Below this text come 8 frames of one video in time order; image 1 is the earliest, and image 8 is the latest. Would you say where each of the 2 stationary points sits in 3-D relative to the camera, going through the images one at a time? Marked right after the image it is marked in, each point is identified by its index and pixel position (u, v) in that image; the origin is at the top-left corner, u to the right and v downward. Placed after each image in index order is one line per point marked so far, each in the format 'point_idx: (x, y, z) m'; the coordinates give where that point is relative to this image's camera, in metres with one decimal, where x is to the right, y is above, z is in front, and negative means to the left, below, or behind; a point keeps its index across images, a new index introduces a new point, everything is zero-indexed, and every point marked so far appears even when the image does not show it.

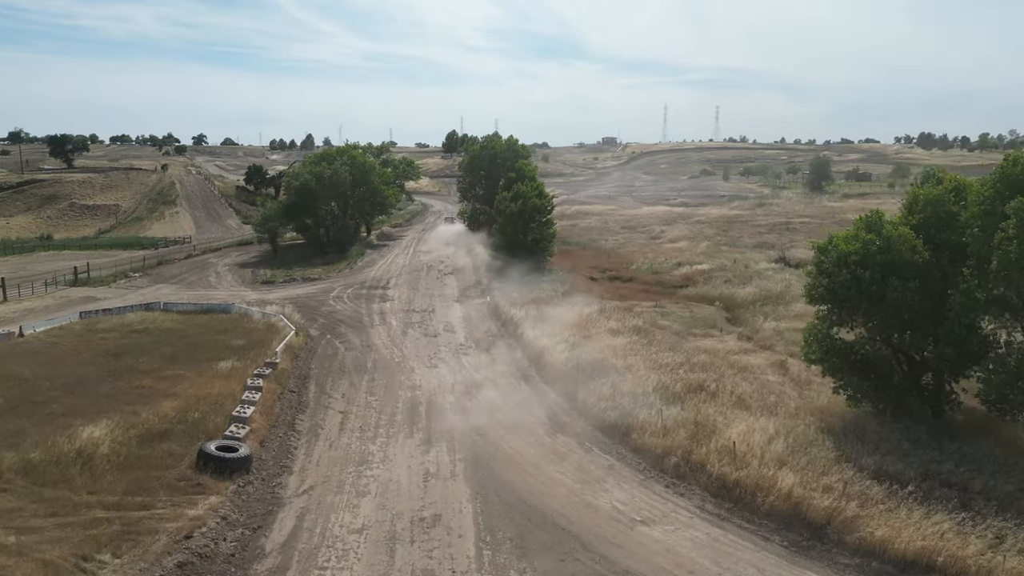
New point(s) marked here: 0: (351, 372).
0: (-4.3, -2.2, +18.7) m
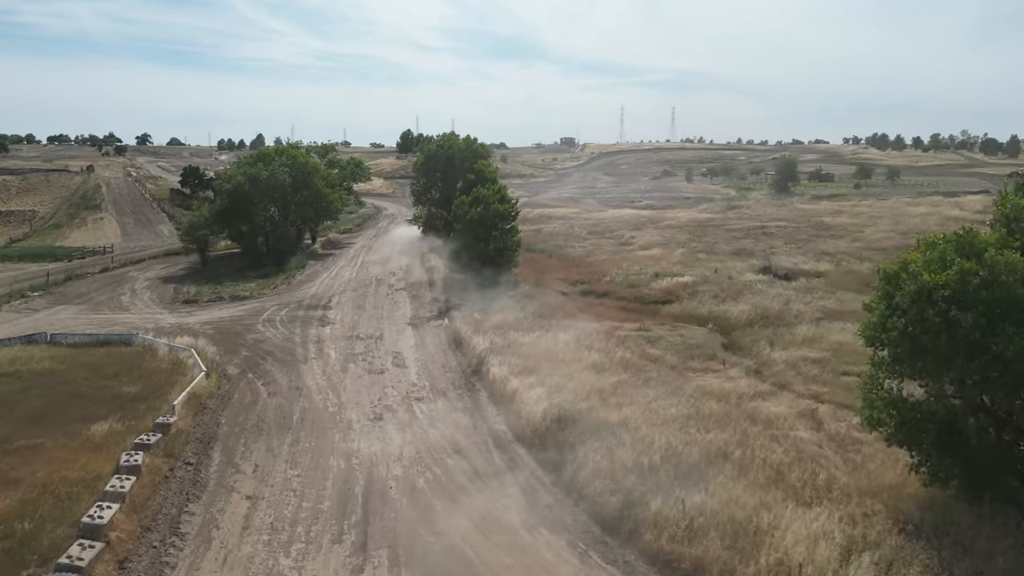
0: (-5.0, -2.9, +14.7) m
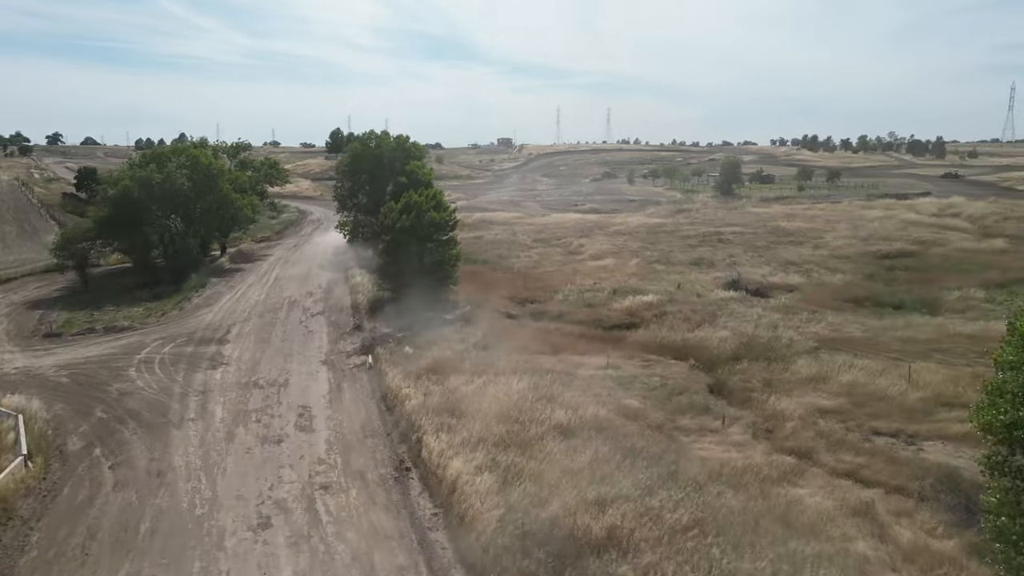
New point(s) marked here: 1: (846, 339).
0: (-5.9, -3.8, +10.1) m
1: (+9.1, -1.4, +19.3) m
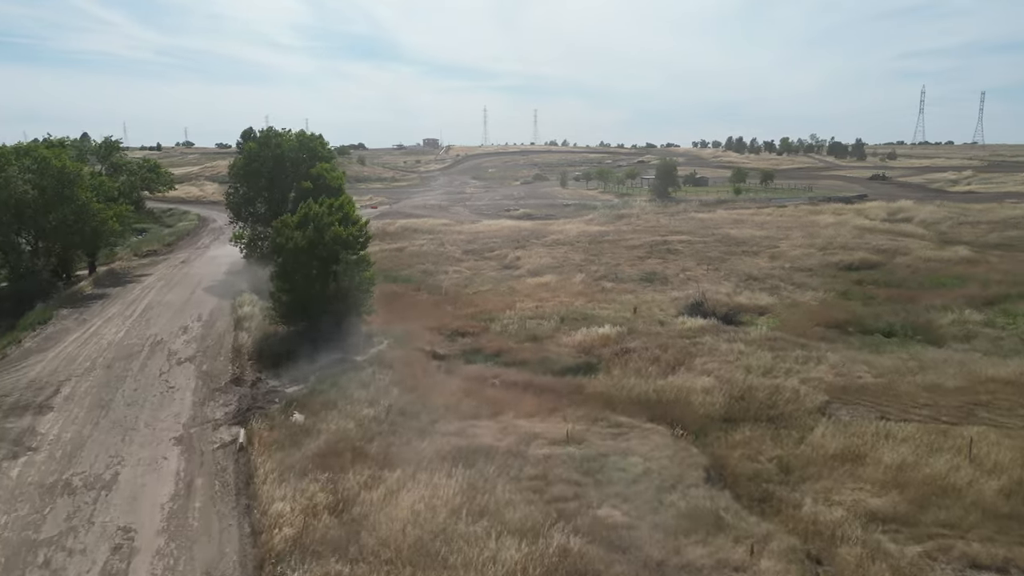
0: (-6.4, -4.8, +4.7) m
1: (+7.5, -2.2, +15.4) m
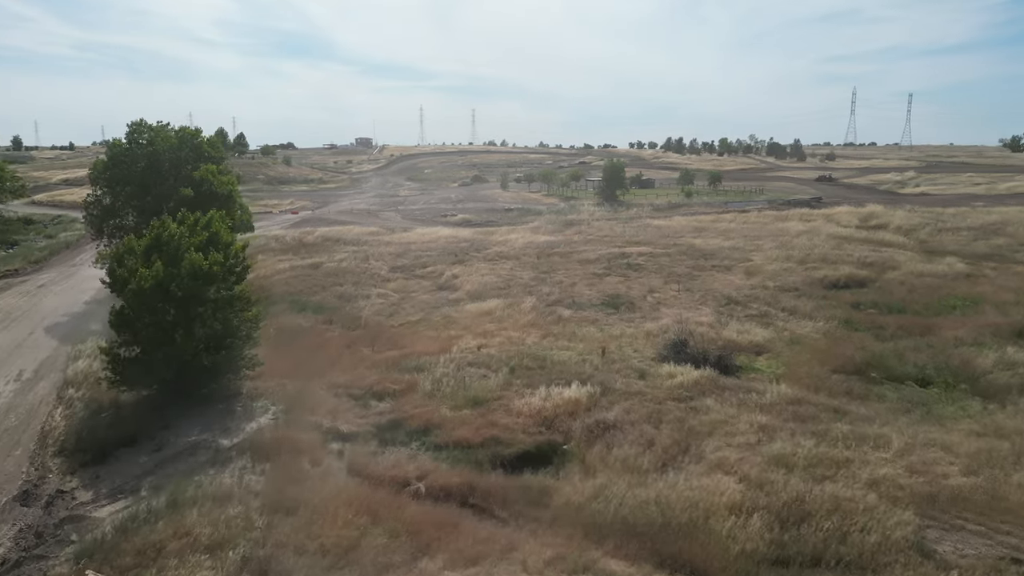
0: (-6.4, -5.9, -1.3) m
1: (+6.5, -3.1, +10.5) m
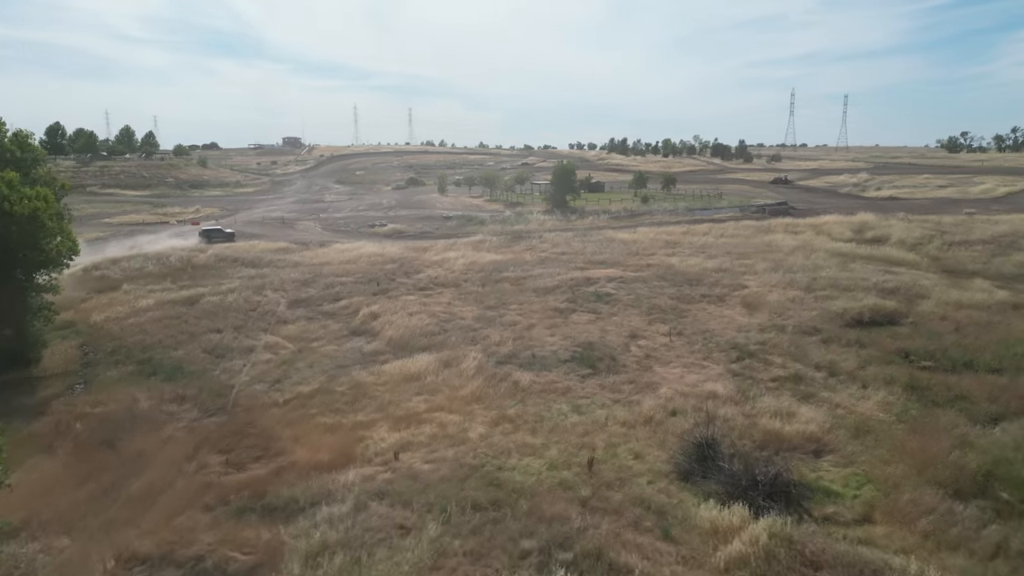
0: (-5.8, -7.3, -8.8) m
1: (+6.1, -4.3, +4.0) m
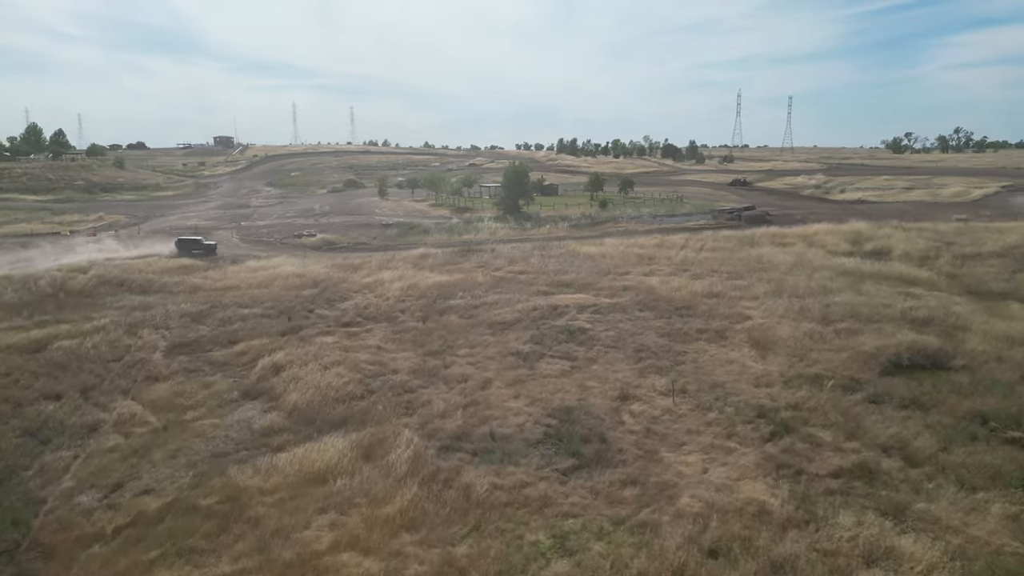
0: (-4.6, -8.3, -14.5) m
1: (+6.3, -5.2, -0.9) m
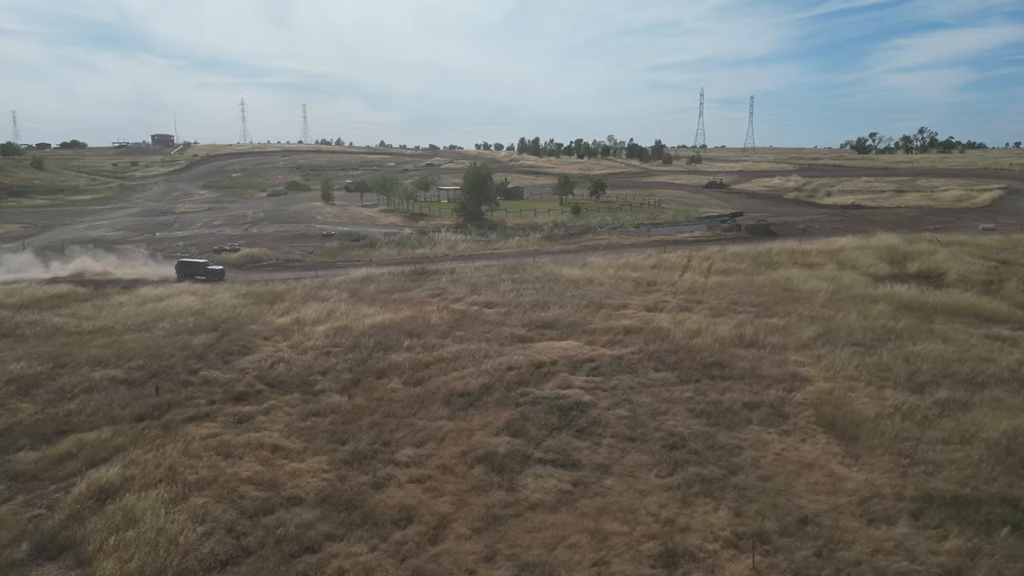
0: (-3.3, -9.5, -21.0) m
1: (+6.8, -6.3, -6.8) m
